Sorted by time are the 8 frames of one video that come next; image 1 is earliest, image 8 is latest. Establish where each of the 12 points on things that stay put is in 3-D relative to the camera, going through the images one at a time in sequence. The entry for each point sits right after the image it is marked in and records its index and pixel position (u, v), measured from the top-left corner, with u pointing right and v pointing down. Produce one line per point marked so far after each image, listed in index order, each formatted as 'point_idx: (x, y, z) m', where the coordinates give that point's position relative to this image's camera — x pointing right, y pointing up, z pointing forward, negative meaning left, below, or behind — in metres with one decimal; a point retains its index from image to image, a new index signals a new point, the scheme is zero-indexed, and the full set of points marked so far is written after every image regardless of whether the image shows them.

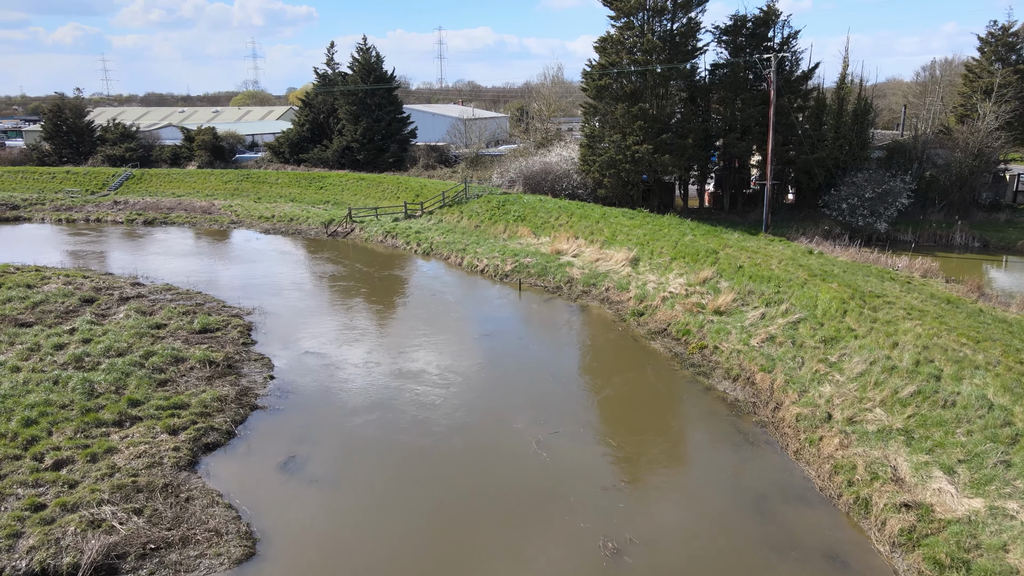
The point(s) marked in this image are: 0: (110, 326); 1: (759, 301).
0: (-11.0, -1.1, +19.7) m
1: (+6.4, -0.3, +18.6) m
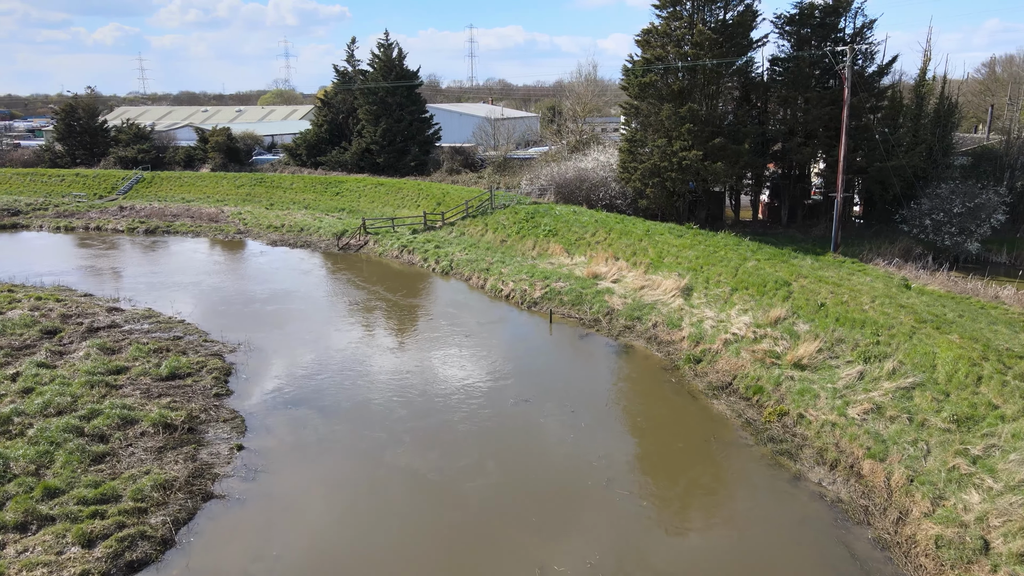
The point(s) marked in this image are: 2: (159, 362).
0: (-10.4, -1.9, +16.6) m
1: (+7.0, -1.4, +14.7) m
2: (-8.5, -1.8, +17.4) m
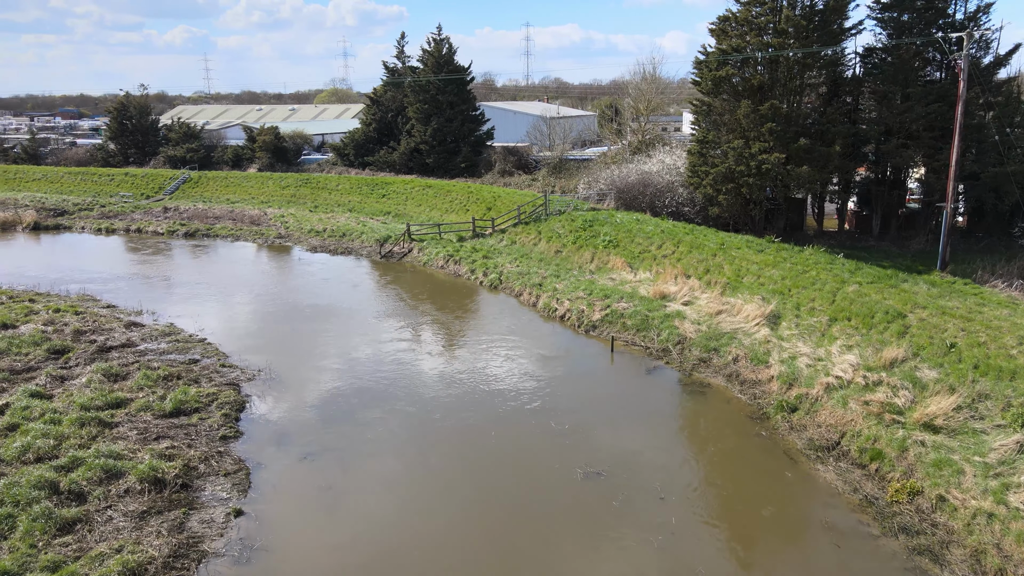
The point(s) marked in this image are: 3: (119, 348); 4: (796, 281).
0: (-9.3, -2.3, +14.6) m
1: (+7.9, -2.1, +11.5) m
2: (-7.4, -2.2, +15.4) m
3: (-10.0, -1.6, +18.4) m
4: (+7.5, +0.2, +19.1) m
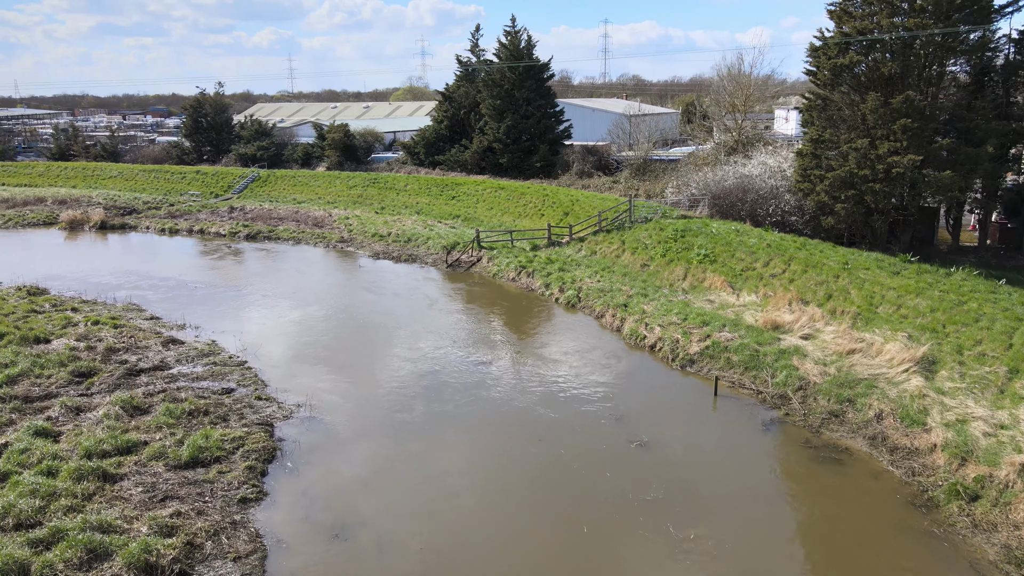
0: (-7.8, -2.7, +12.5) m
1: (+8.9, -2.8, +7.8) m
2: (-5.9, -2.7, +13.1) m
3: (-8.2, -1.9, +16.4) m
4: (+9.3, -0.6, +15.4) m
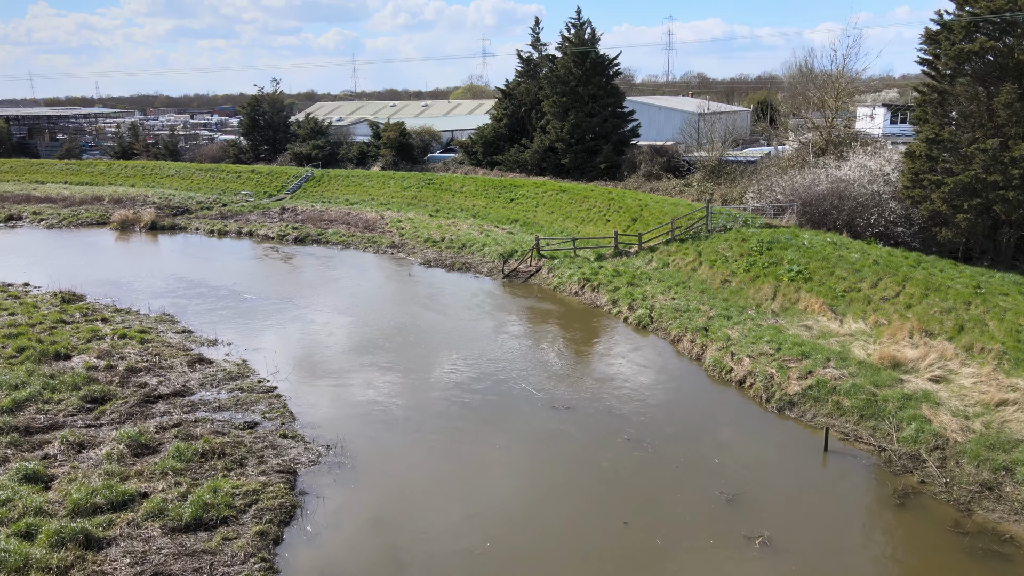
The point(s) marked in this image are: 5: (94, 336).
0: (-6.9, -3.1, +10.7) m
1: (+9.5, -3.5, +4.7) m
2: (-4.9, -3.0, +11.1) m
3: (-7.0, -2.3, +14.6) m
4: (+10.5, -1.2, +12.2) m
5: (-10.8, -1.2, +18.7) m
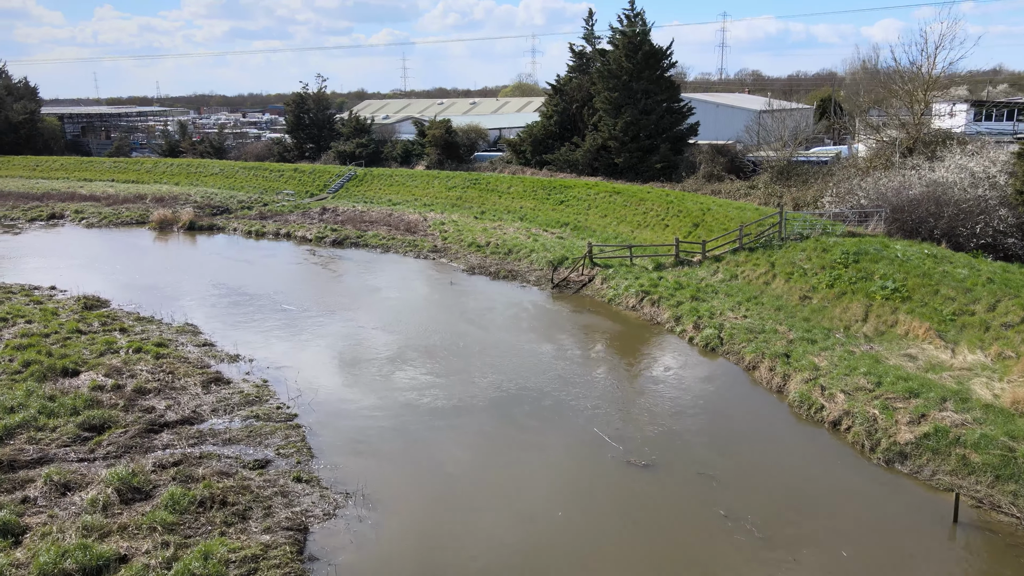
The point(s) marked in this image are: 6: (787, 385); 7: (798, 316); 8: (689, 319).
0: (-6.2, -3.3, +9.1) m
1: (+9.7, -4.0, +2.0) m
2: (-4.2, -3.3, +9.3) m
3: (-6.1, -2.5, +12.9) m
4: (+11.2, -1.7, +9.4) m
5: (-9.6, -1.4, +17.2) m
6: (+5.7, -2.0, +15.0) m
7: (+7.1, -0.7, +18.0) m
8: (+4.7, -0.8, +19.0) m
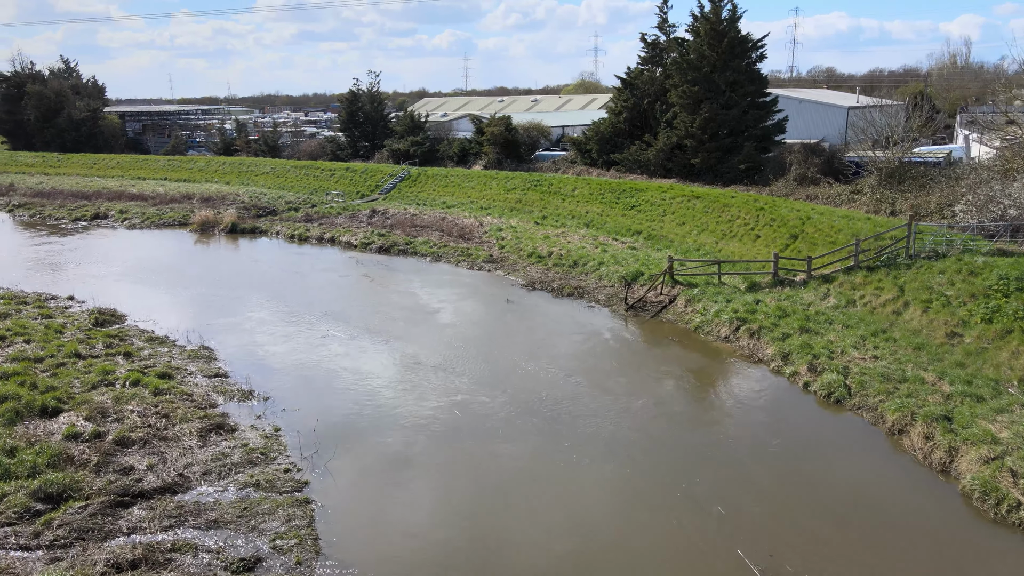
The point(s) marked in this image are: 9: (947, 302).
0: (-5.6, -3.8, +6.2) m
1: (+9.7, -4.7, -2.1) m
2: (-3.6, -3.8, +6.3) m
3: (-5.1, -3.0, +10.0) m
4: (+11.9, -2.5, +5.2) m
5: (-8.2, -1.8, +14.6) m
6: (+6.8, -2.7, +11.2) m
7: (+8.5, -1.4, +14.1) m
8: (+6.1, -1.5, +15.3) m
9: (+9.6, -0.3, +15.9) m
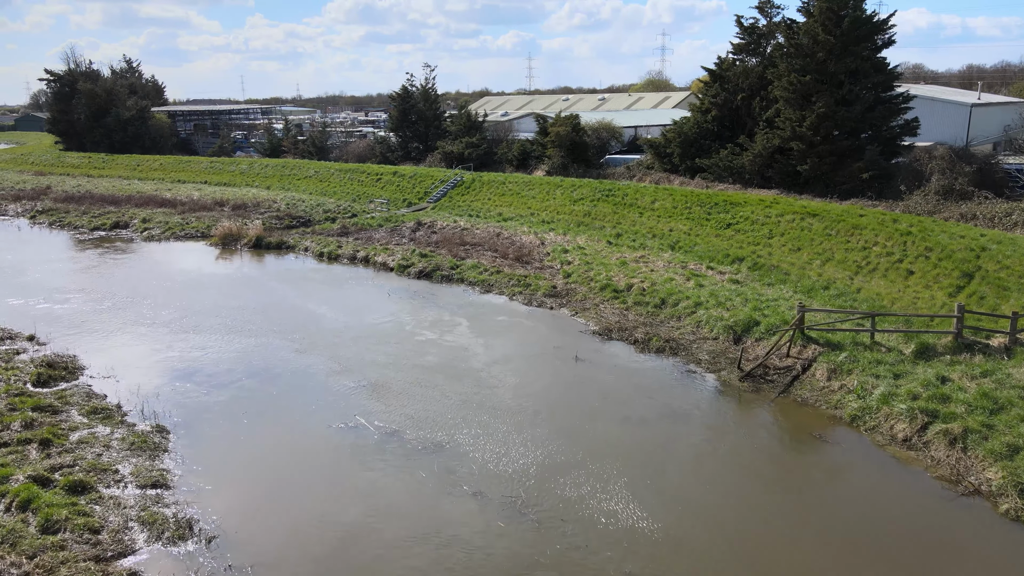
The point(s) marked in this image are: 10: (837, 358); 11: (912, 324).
0: (-5.3, -4.8, +1.4) m
1: (+9.3, -6.0, -8.1) m
2: (-3.3, -4.9, +1.3) m
3: (-4.5, -4.0, +5.1) m
4: (+12.0, -3.9, -1.0) m
5: (-7.2, -2.8, +10.0) m
6: (+7.5, -3.9, +5.3) m
7: (+9.4, -2.7, +8.1) m
8: (+7.1, -2.8, +9.5) m
9: (+10.7, -1.6, +9.8) m
10: (+6.4, -1.4, +14.3) m
11: (+8.5, -0.7, +15.4) m
